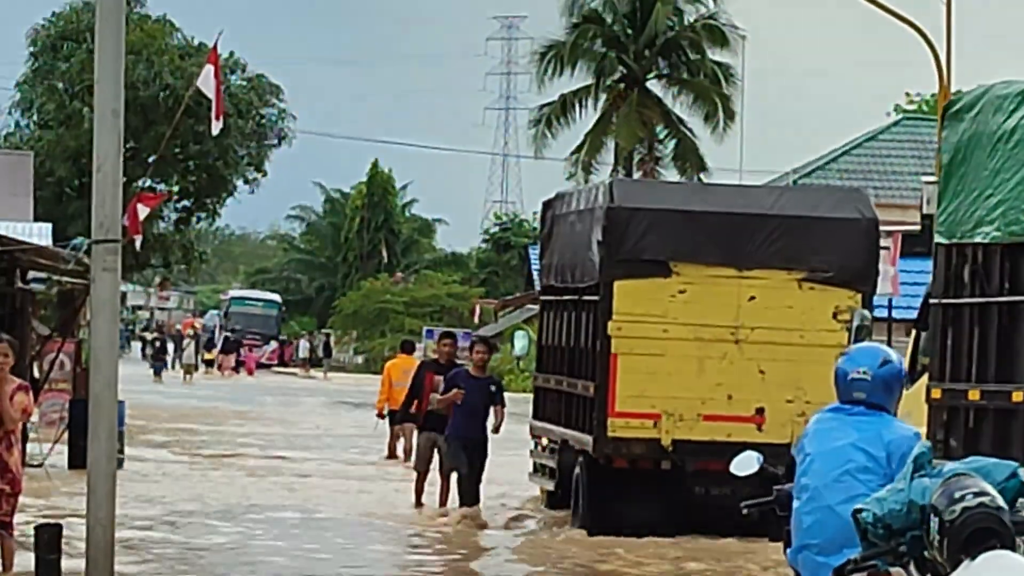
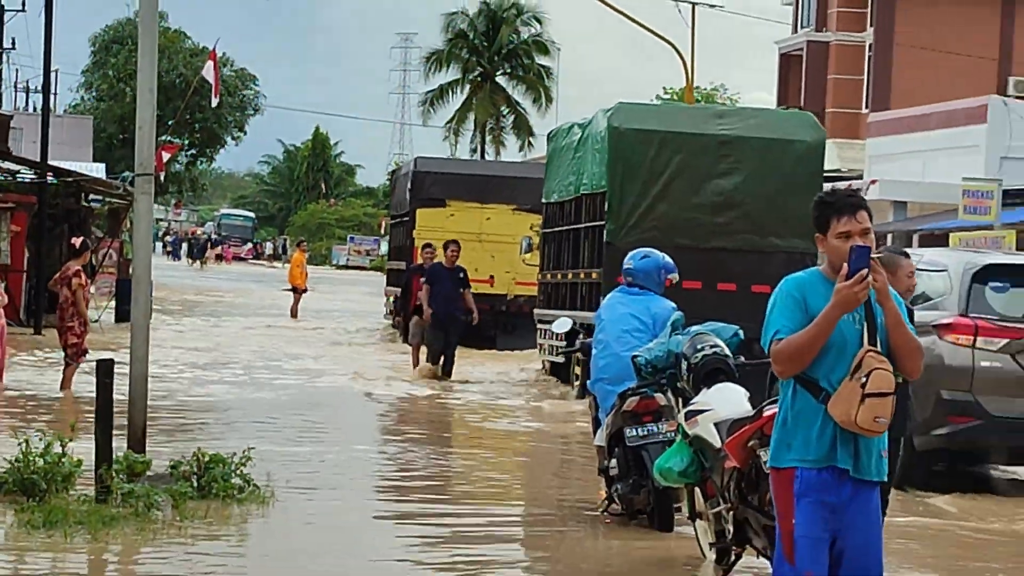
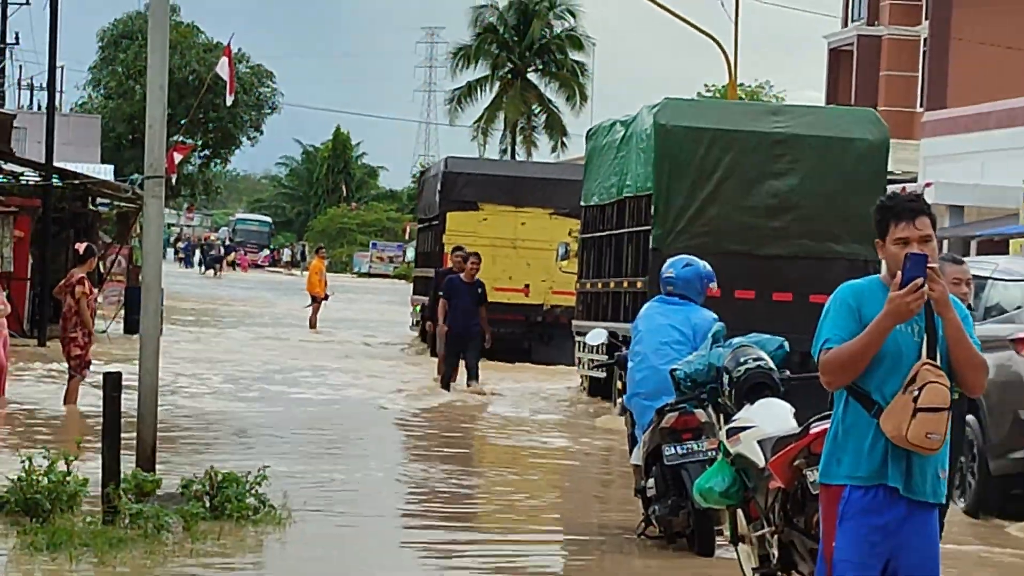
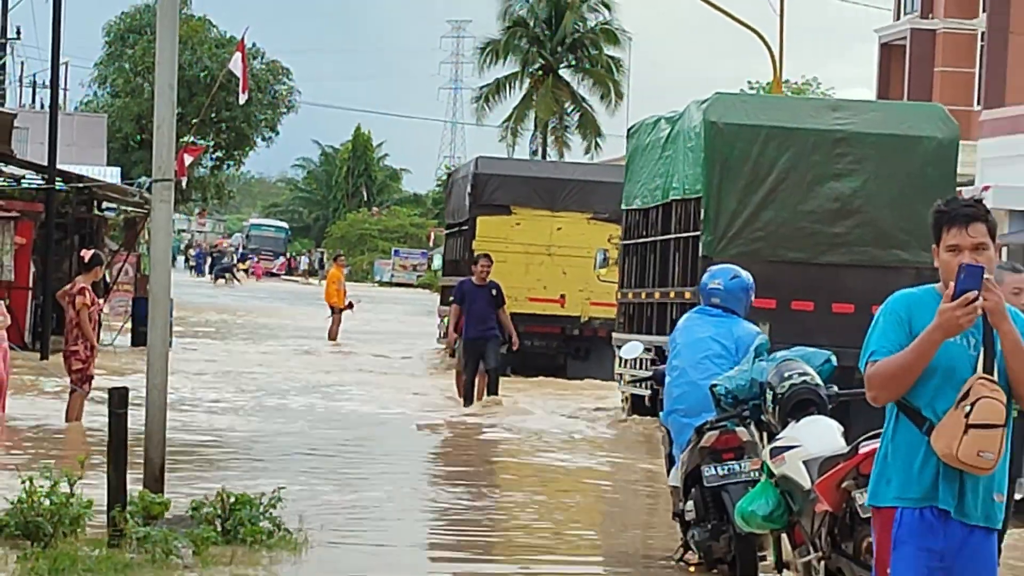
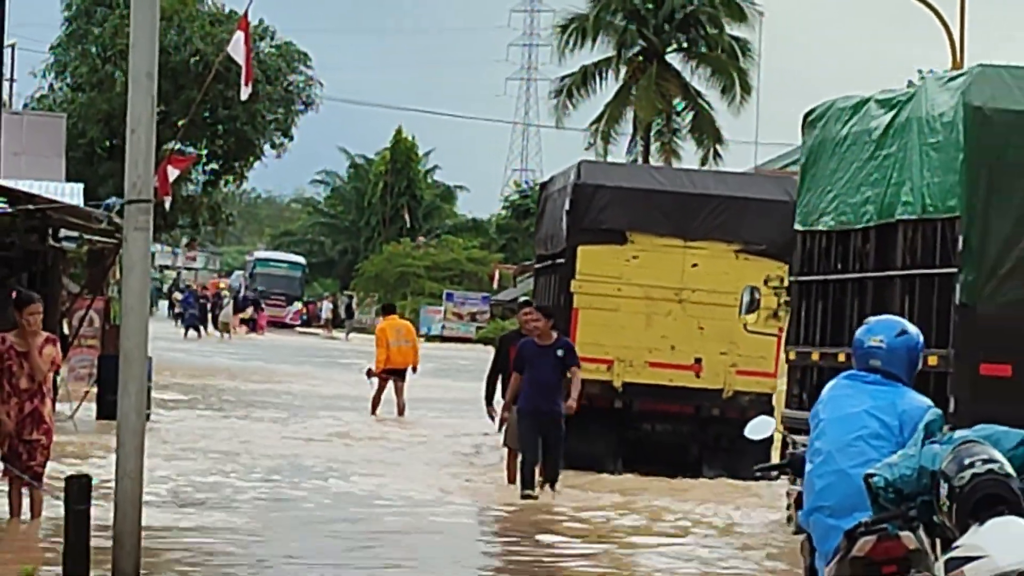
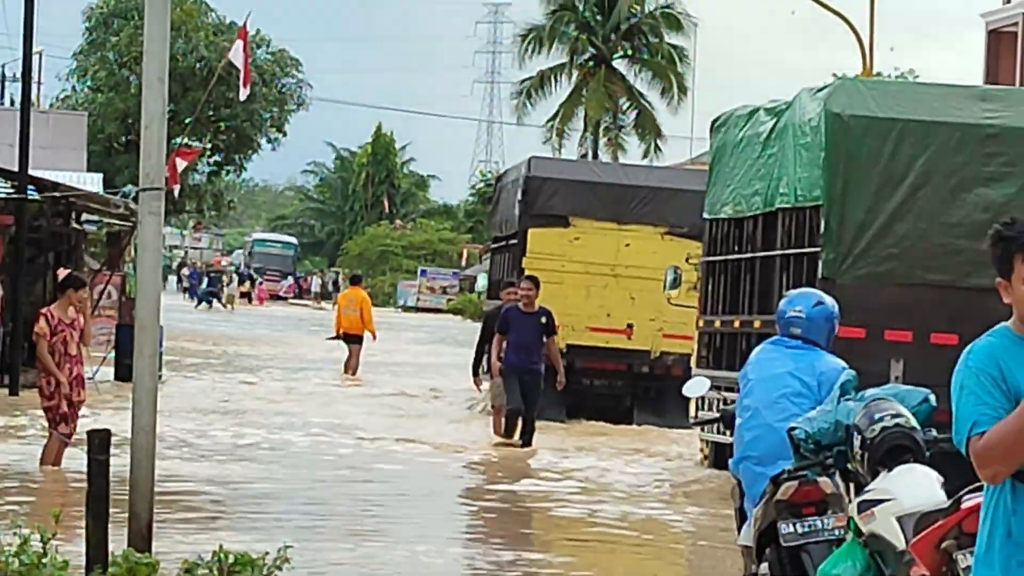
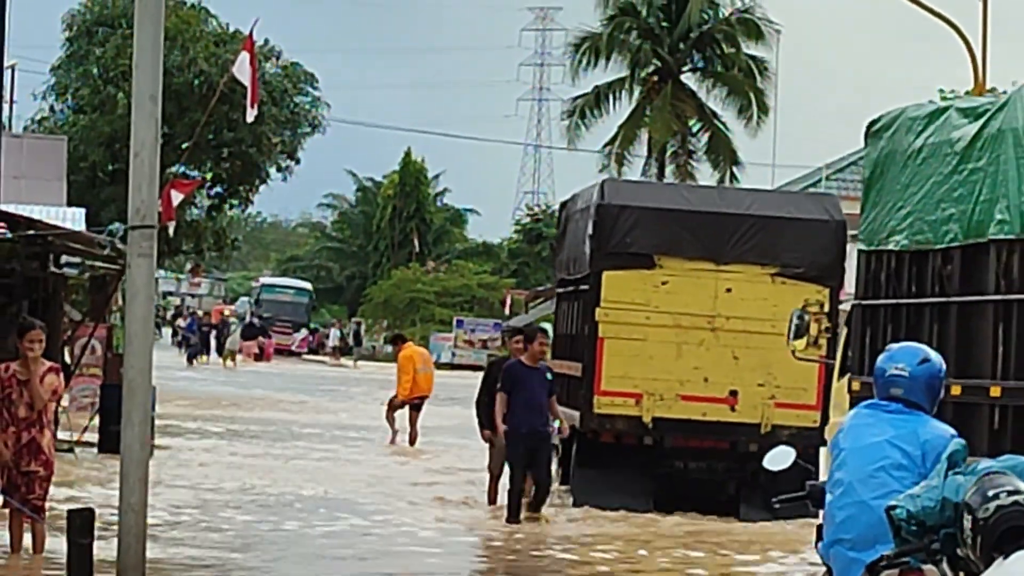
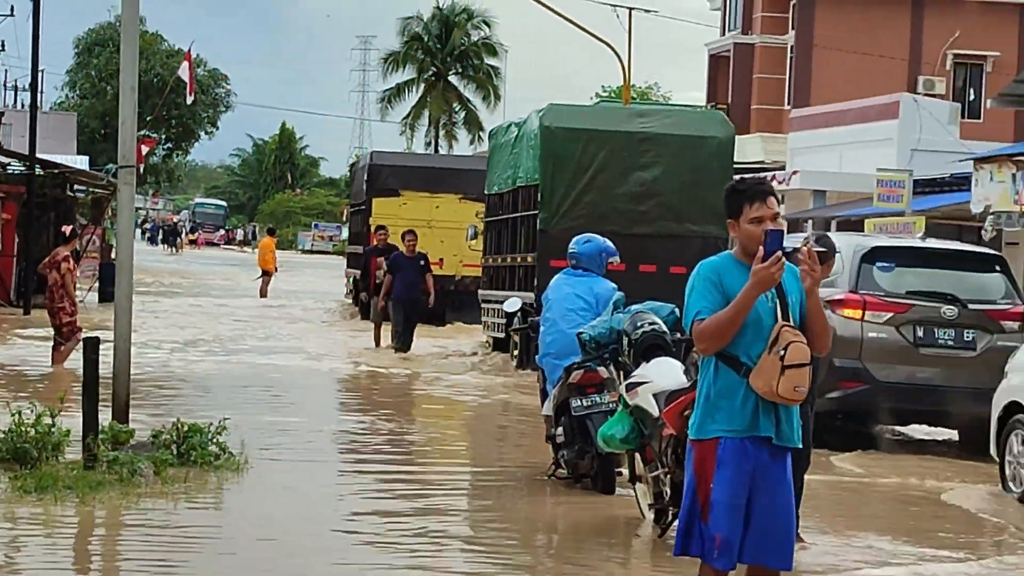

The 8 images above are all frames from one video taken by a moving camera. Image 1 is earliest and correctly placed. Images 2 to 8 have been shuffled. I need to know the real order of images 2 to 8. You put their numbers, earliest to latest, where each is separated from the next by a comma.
7, 5, 6, 4, 3, 2, 8
